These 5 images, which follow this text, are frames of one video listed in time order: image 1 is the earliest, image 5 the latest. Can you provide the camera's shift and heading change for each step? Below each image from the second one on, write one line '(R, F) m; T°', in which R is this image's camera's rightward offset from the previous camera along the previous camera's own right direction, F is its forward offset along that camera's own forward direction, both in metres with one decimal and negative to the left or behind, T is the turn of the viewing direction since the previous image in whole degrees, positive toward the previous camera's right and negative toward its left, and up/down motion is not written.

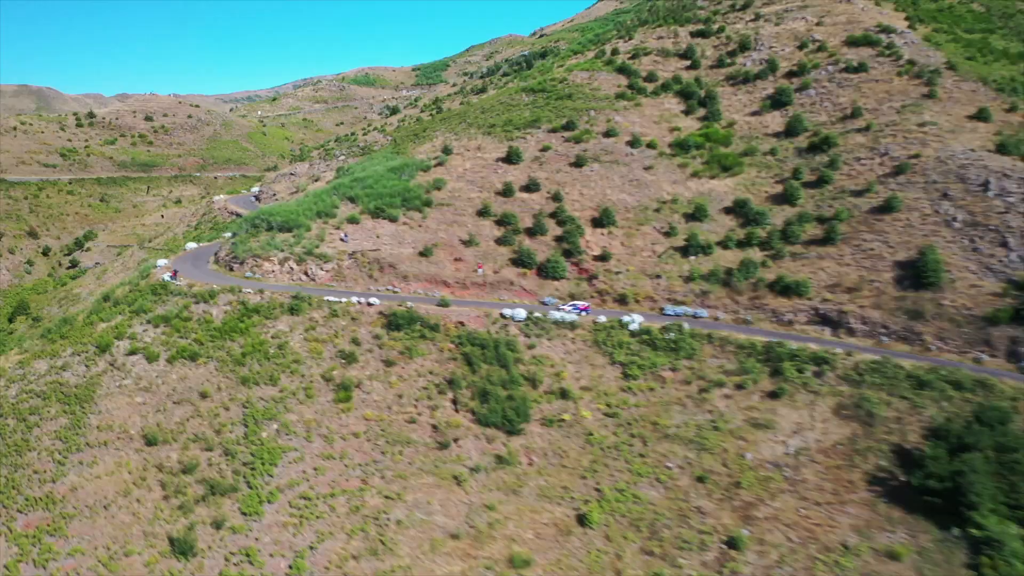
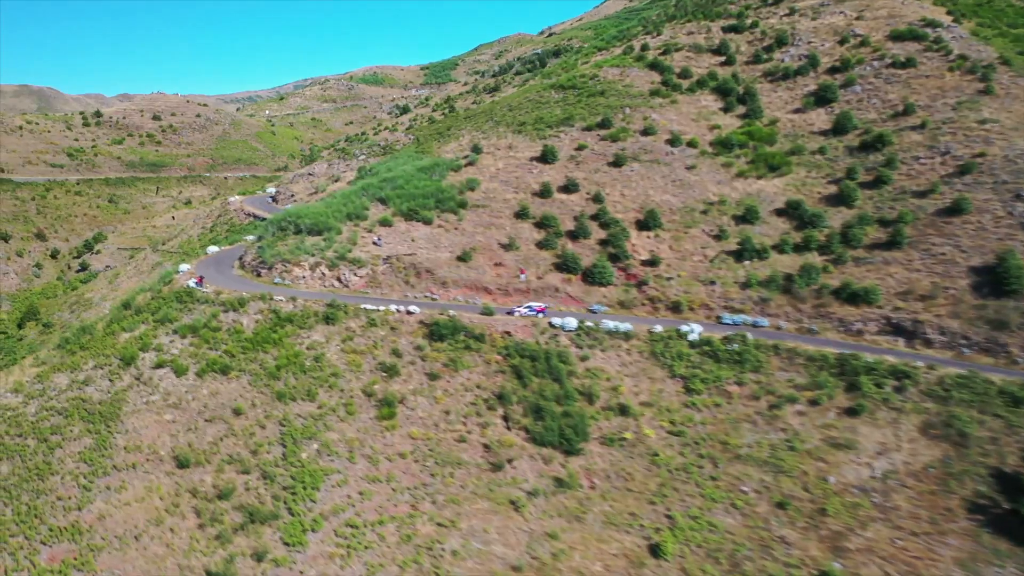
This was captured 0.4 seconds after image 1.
(-2.8, +1.9) m; 0°
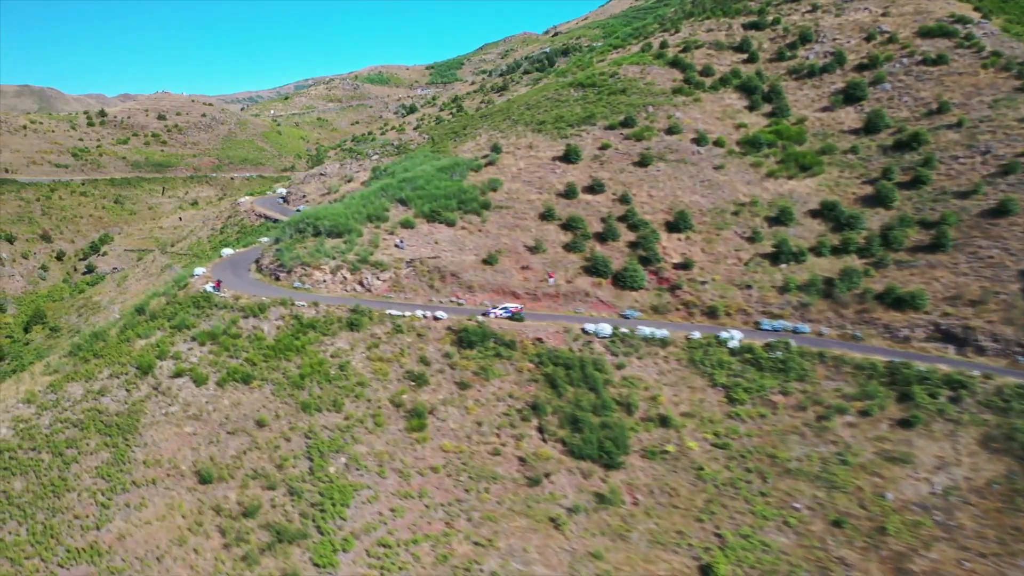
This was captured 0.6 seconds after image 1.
(-1.7, +1.1) m; 0°
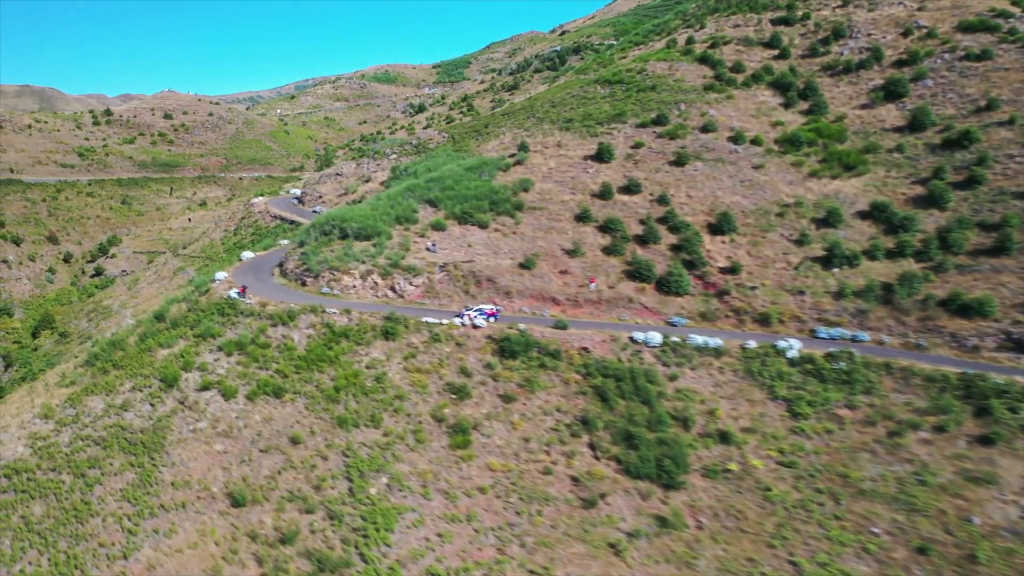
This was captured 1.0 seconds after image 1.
(-2.2, +1.5) m; 0°
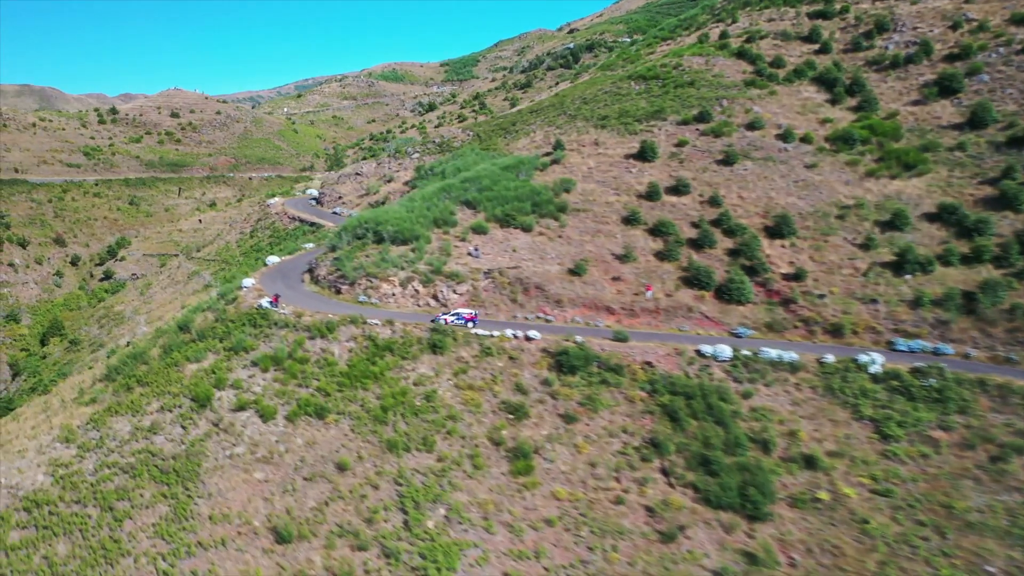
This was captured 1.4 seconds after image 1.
(-2.7, +2.0) m; 0°
